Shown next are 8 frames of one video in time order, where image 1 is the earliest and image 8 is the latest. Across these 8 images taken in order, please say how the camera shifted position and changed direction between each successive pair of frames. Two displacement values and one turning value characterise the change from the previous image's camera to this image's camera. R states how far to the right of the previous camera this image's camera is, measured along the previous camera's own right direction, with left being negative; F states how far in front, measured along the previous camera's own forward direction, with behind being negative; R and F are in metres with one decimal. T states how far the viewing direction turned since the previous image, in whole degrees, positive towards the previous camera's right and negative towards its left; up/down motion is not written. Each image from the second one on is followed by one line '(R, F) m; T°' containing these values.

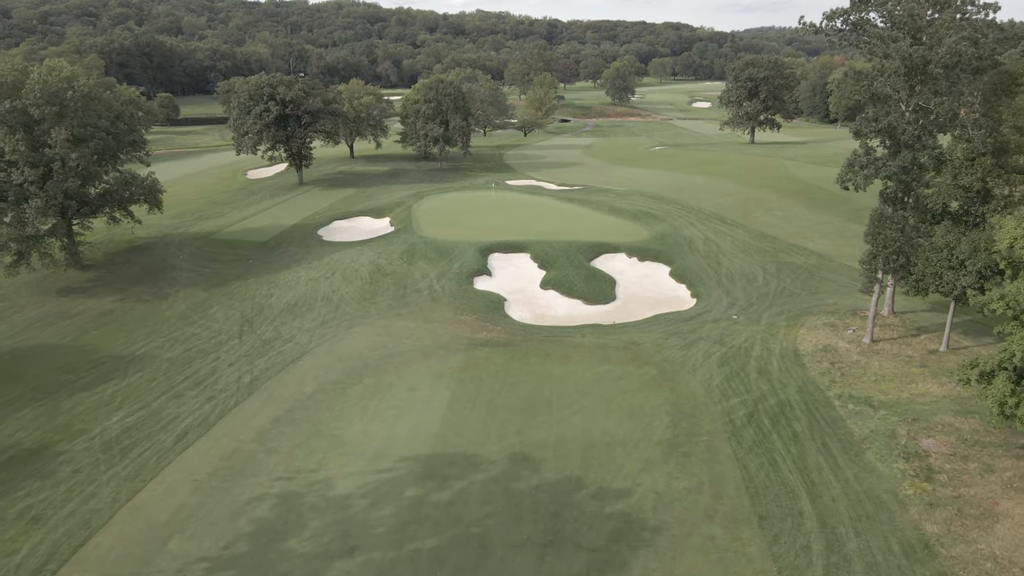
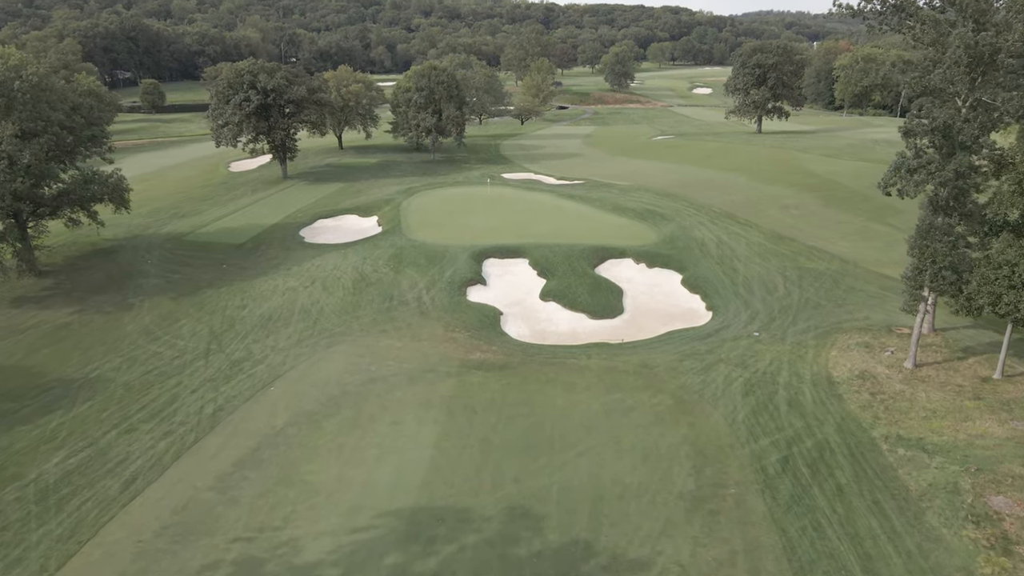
(0.0, +2.3) m; 0°
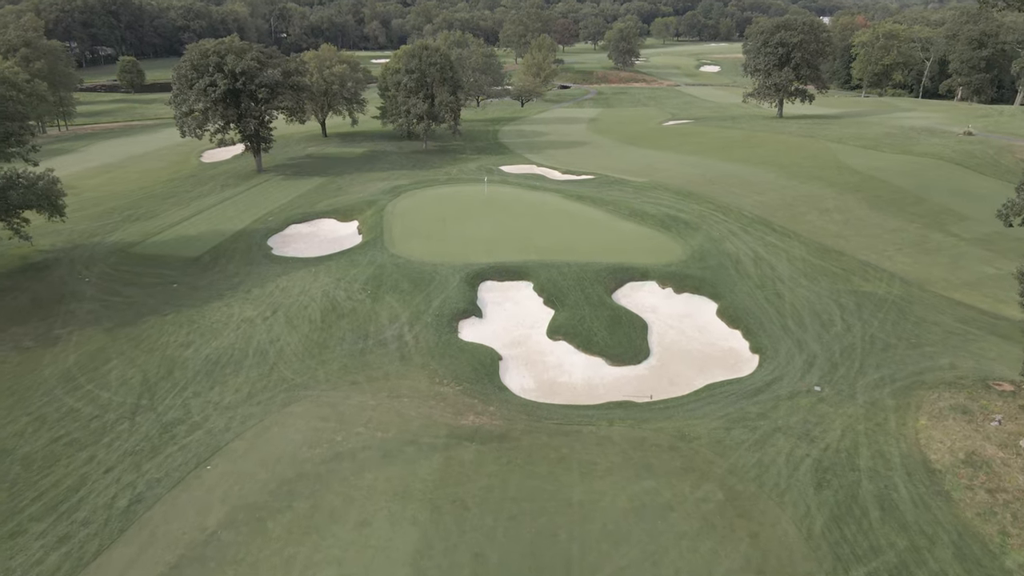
(-0.1, +4.0) m; 0°
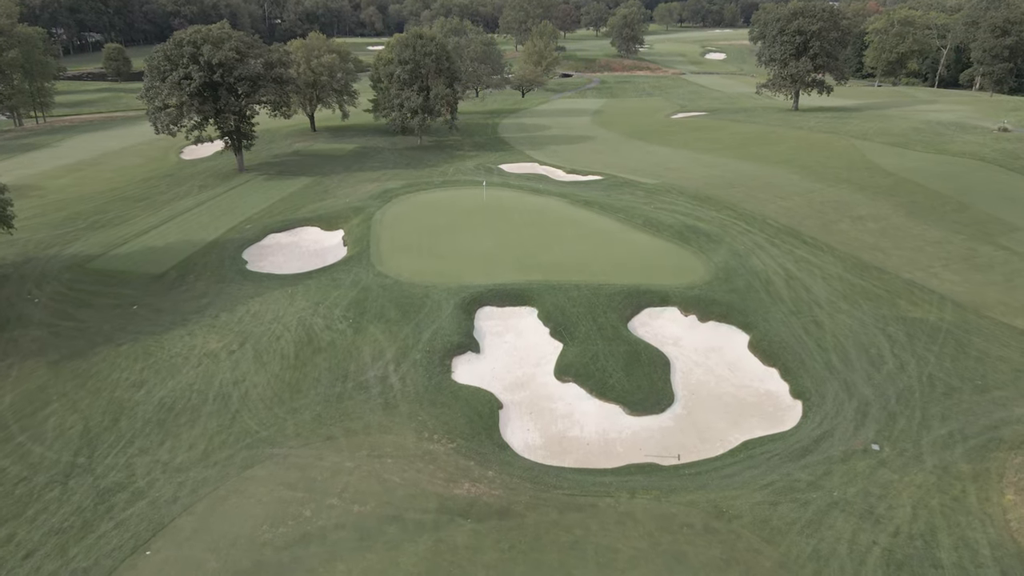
(0.0, +2.5) m; 0°
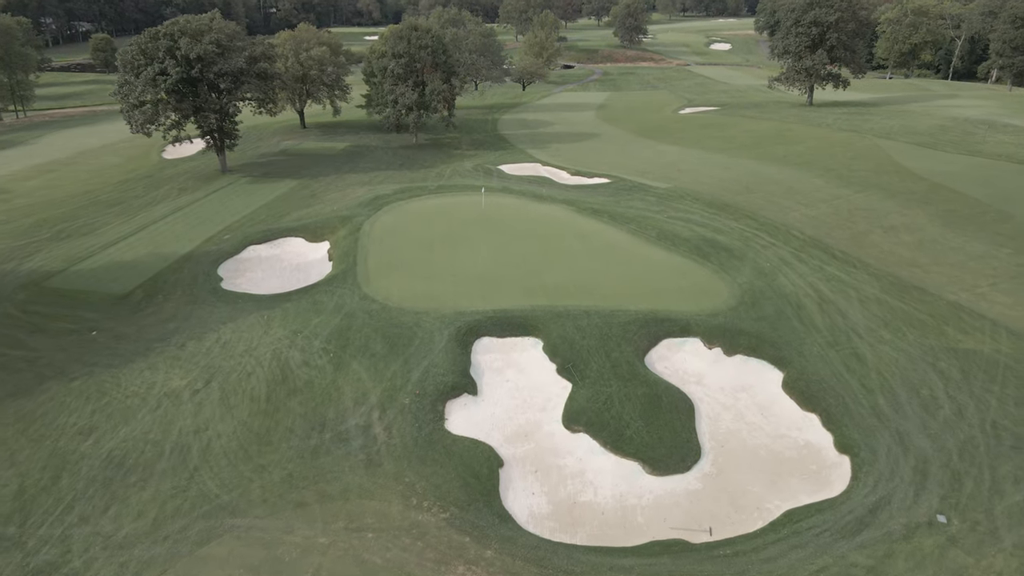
(0.0, +2.1) m; 0°
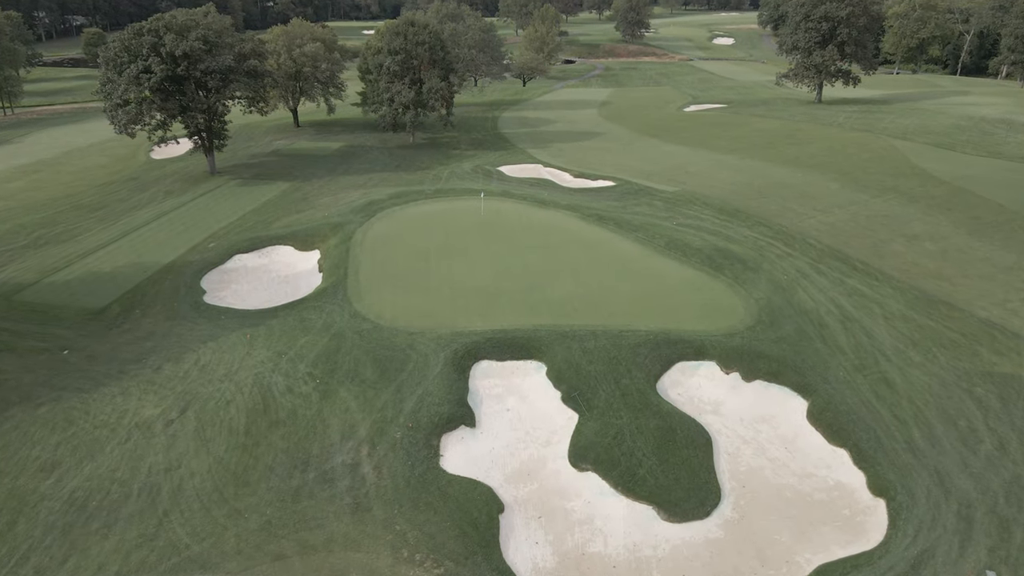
(0.0, +1.2) m; 0°
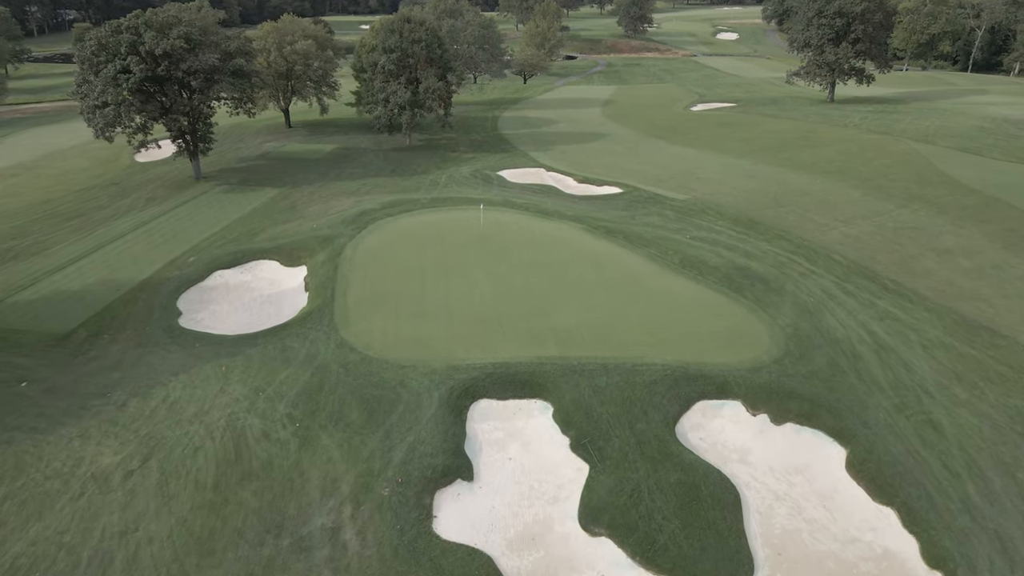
(0.0, +1.5) m; 0°
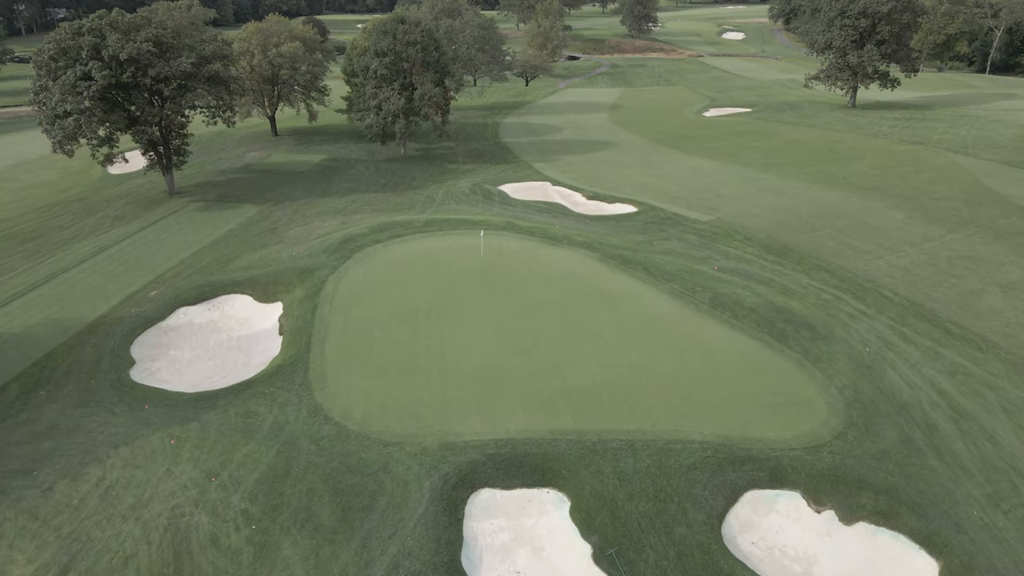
(-0.1, +2.5) m; 0°
